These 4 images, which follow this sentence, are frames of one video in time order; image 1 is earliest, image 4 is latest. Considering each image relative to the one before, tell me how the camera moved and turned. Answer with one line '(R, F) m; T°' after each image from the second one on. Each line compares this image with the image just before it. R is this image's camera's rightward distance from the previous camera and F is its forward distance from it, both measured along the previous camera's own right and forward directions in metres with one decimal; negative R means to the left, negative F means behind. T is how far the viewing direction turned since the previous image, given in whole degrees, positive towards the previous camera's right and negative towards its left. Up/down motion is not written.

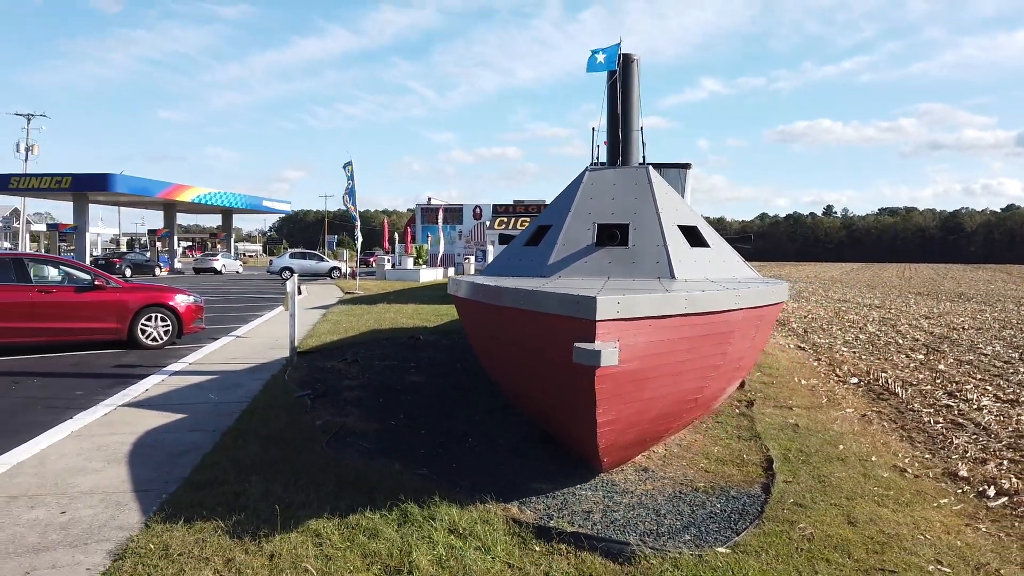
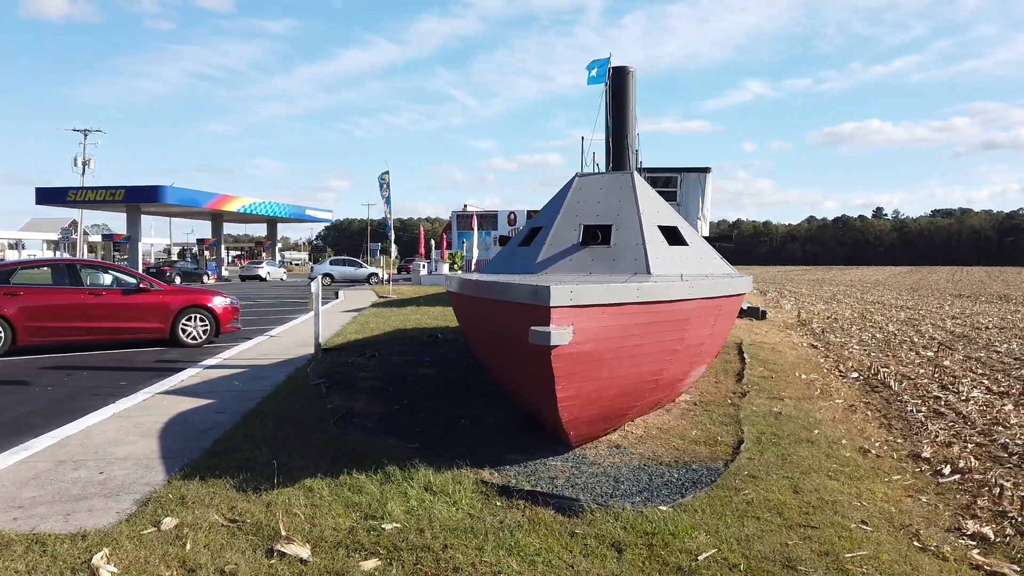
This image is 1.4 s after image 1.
(+0.4, -0.5) m; -3°
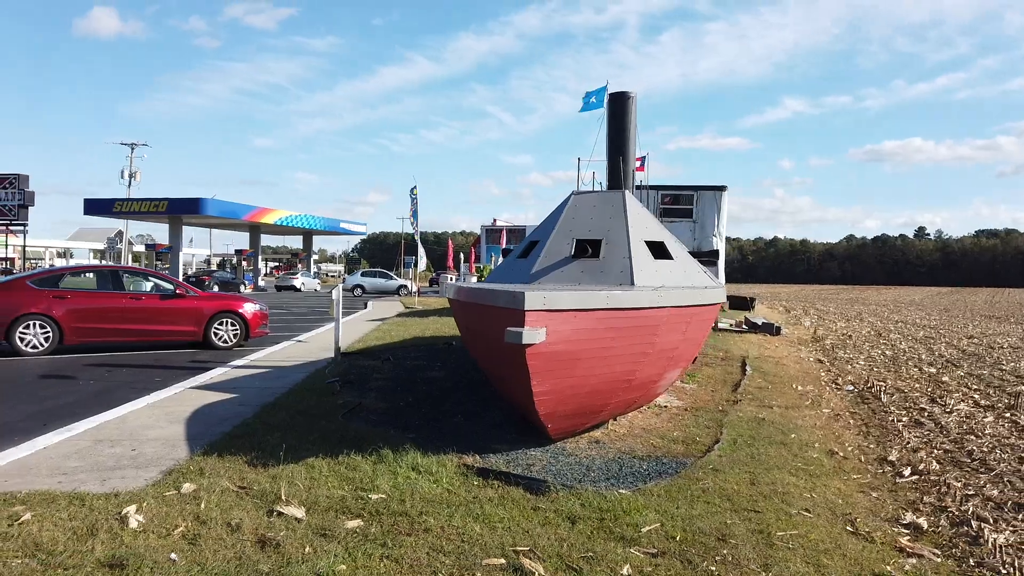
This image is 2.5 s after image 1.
(+0.3, -0.5) m; -3°
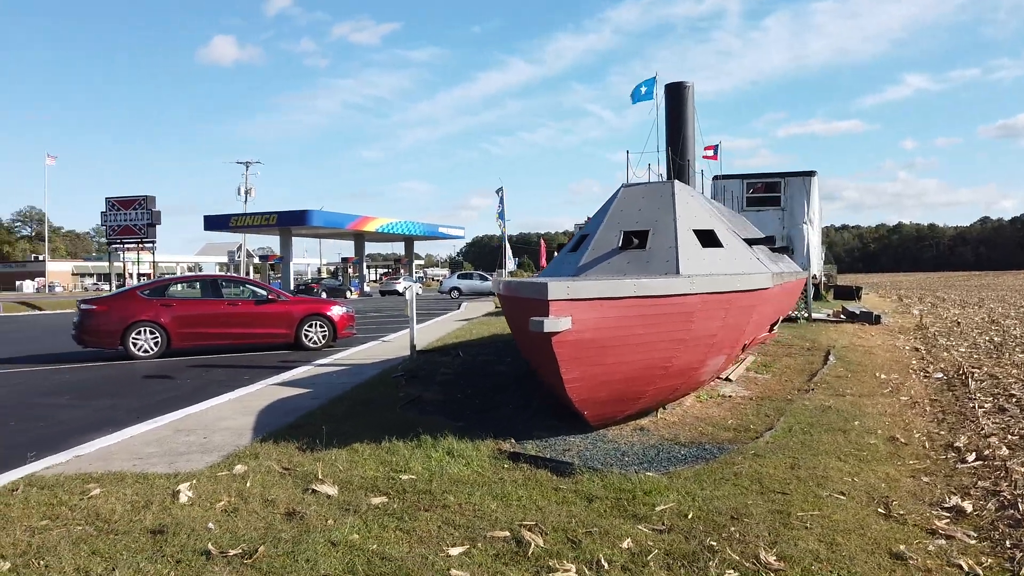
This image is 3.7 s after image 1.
(+0.5, -0.1) m; -8°
